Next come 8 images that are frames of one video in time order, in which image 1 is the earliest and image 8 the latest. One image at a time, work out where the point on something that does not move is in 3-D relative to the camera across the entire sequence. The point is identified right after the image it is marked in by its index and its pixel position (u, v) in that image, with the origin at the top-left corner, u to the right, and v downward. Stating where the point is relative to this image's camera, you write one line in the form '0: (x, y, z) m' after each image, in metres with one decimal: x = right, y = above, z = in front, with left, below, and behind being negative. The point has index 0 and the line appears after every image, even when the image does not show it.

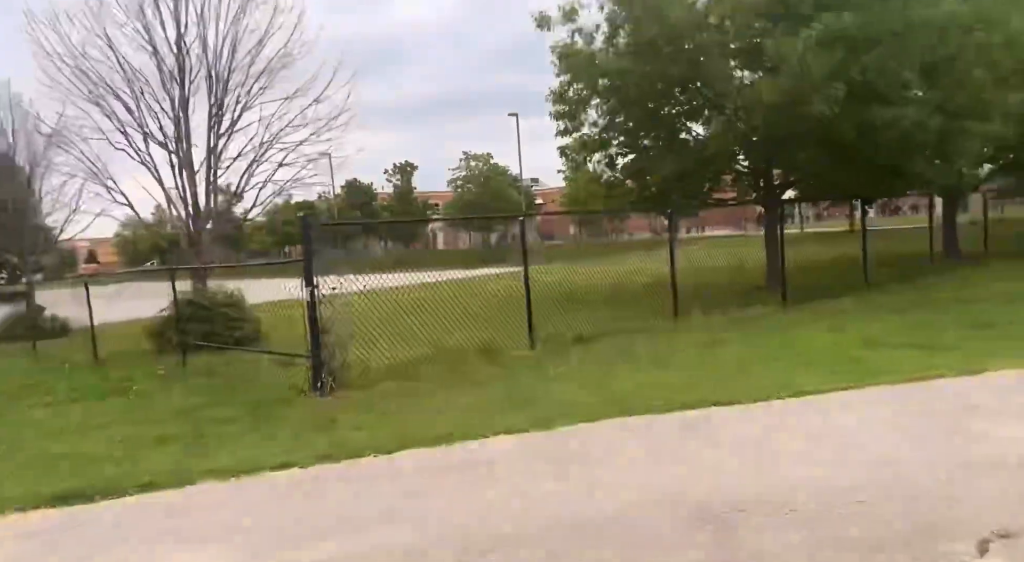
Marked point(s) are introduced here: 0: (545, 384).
0: (+0.3, -1.0, +7.1) m
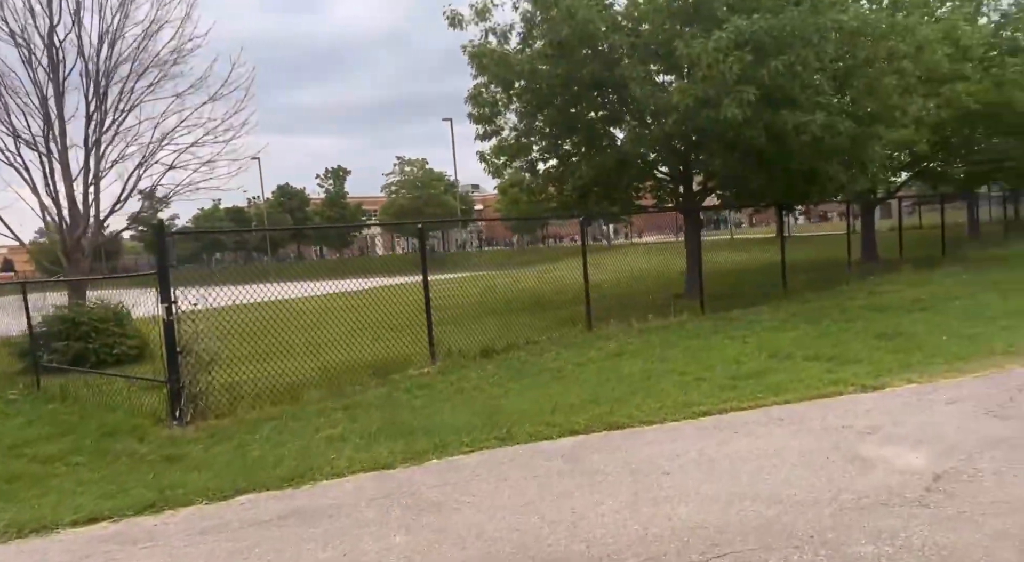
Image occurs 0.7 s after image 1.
0: (-0.7, -1.1, +6.6) m
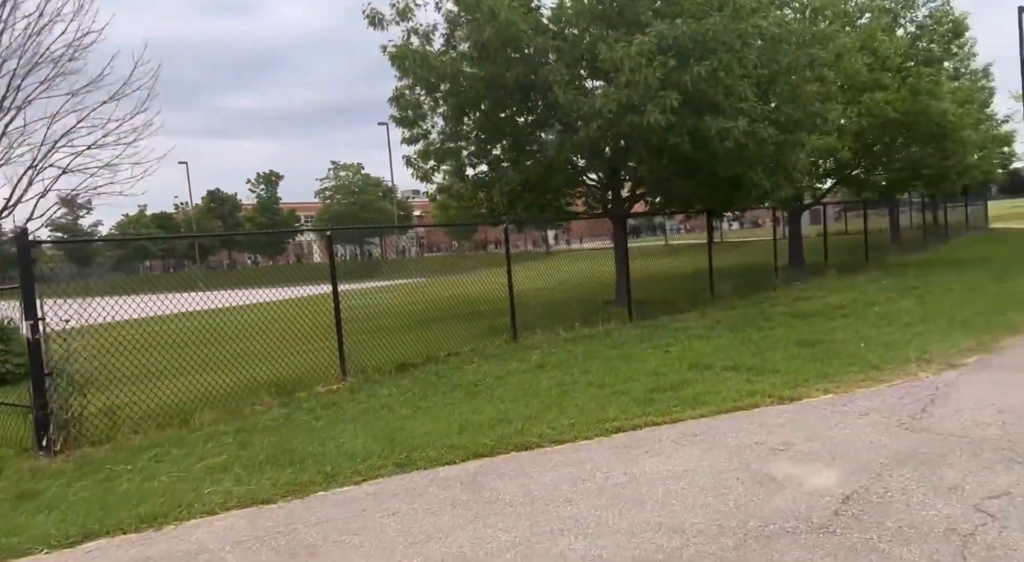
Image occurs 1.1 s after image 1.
0: (-1.5, -1.2, +6.1) m
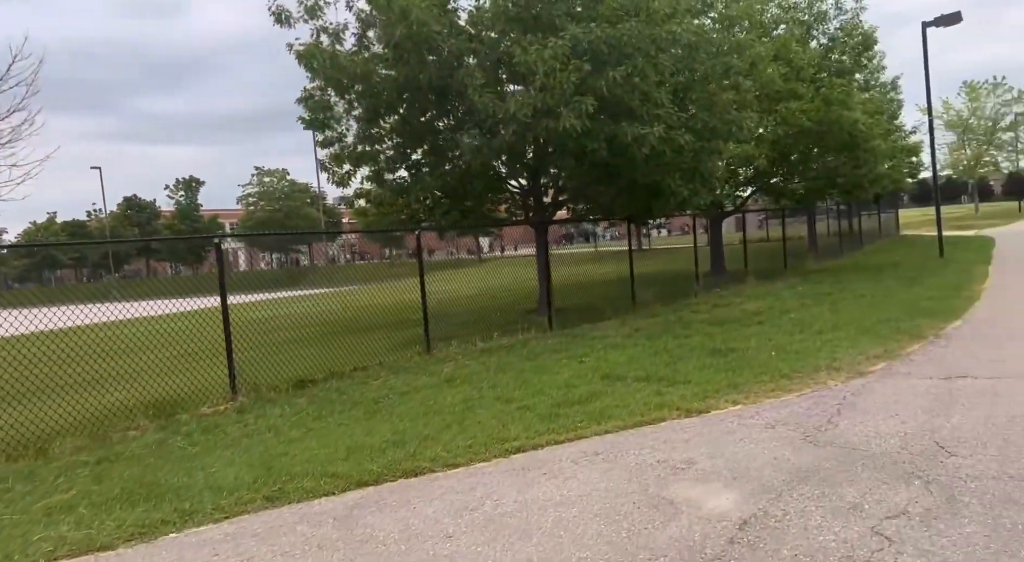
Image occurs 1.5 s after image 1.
0: (-2.3, -1.3, +5.6) m
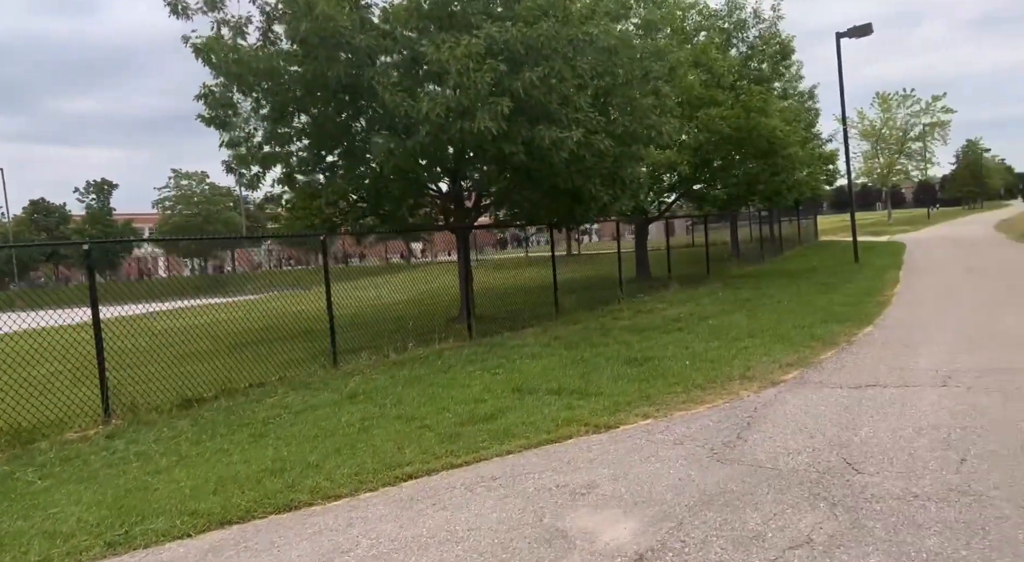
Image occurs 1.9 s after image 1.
0: (-3.0, -1.4, +5.0) m
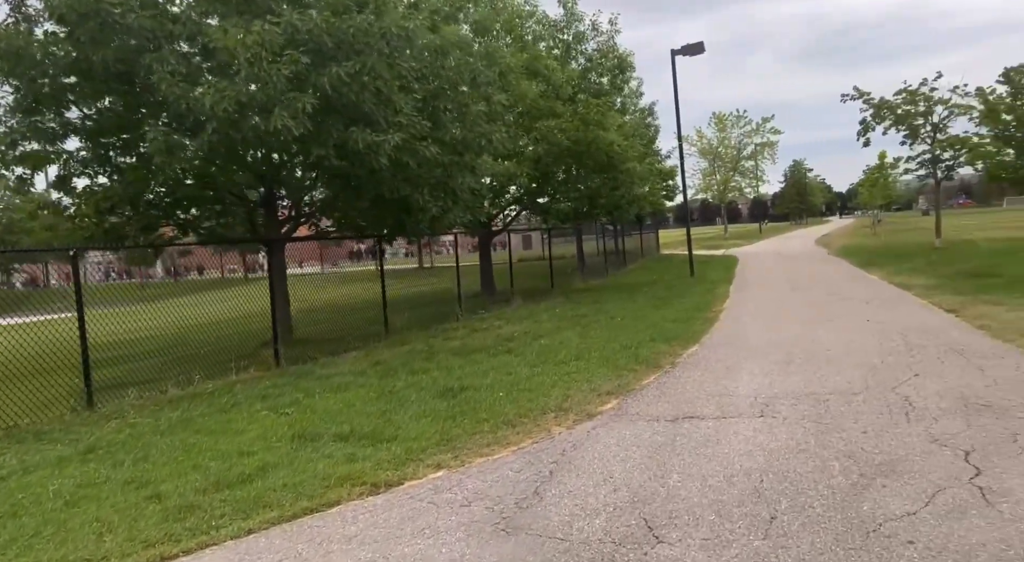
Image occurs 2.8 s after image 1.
0: (-4.4, -1.6, +3.3) m
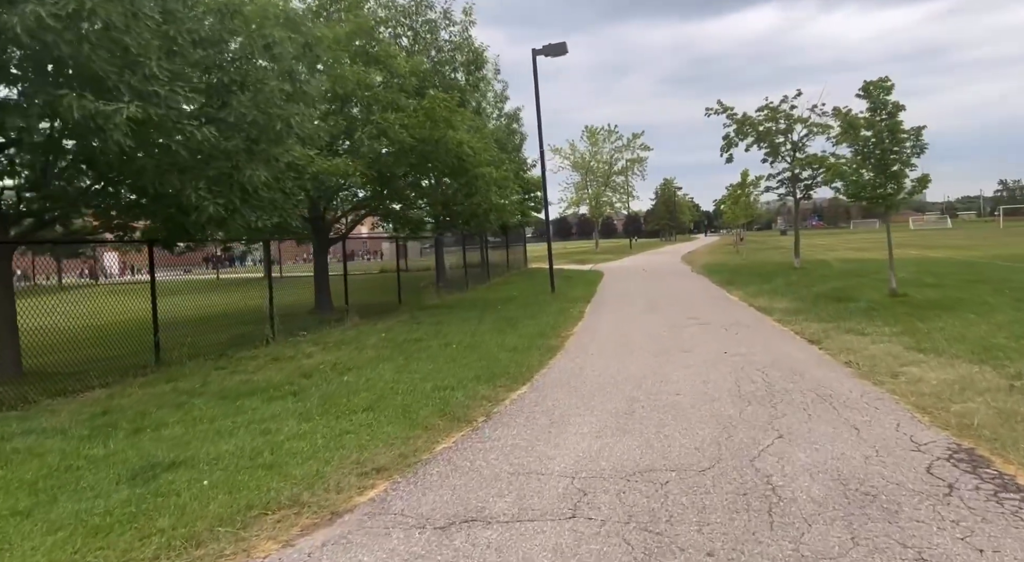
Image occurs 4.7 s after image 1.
0: (-5.6, -1.6, +0.4) m
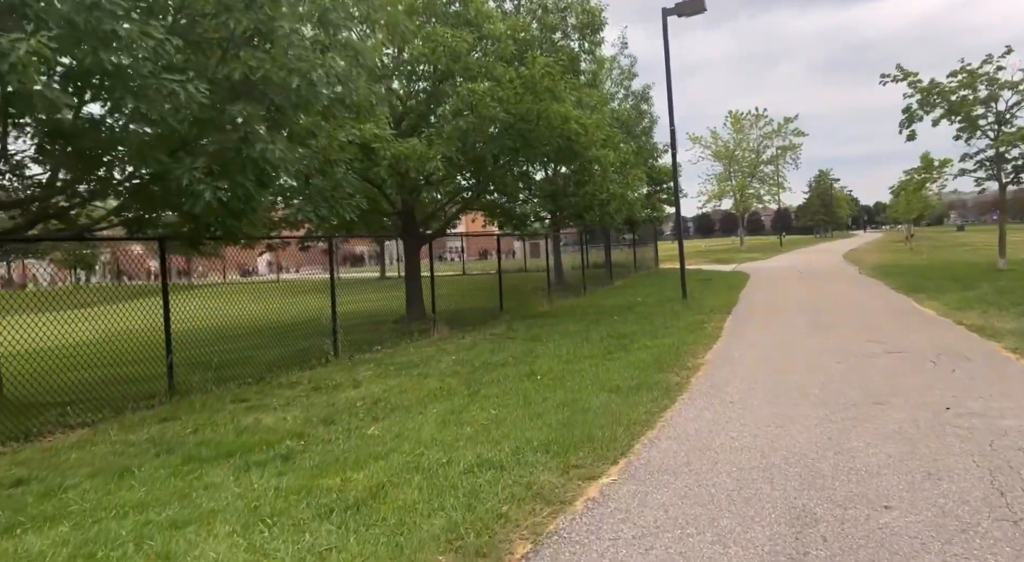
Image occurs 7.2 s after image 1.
0: (-6.3, -1.8, -1.4) m
